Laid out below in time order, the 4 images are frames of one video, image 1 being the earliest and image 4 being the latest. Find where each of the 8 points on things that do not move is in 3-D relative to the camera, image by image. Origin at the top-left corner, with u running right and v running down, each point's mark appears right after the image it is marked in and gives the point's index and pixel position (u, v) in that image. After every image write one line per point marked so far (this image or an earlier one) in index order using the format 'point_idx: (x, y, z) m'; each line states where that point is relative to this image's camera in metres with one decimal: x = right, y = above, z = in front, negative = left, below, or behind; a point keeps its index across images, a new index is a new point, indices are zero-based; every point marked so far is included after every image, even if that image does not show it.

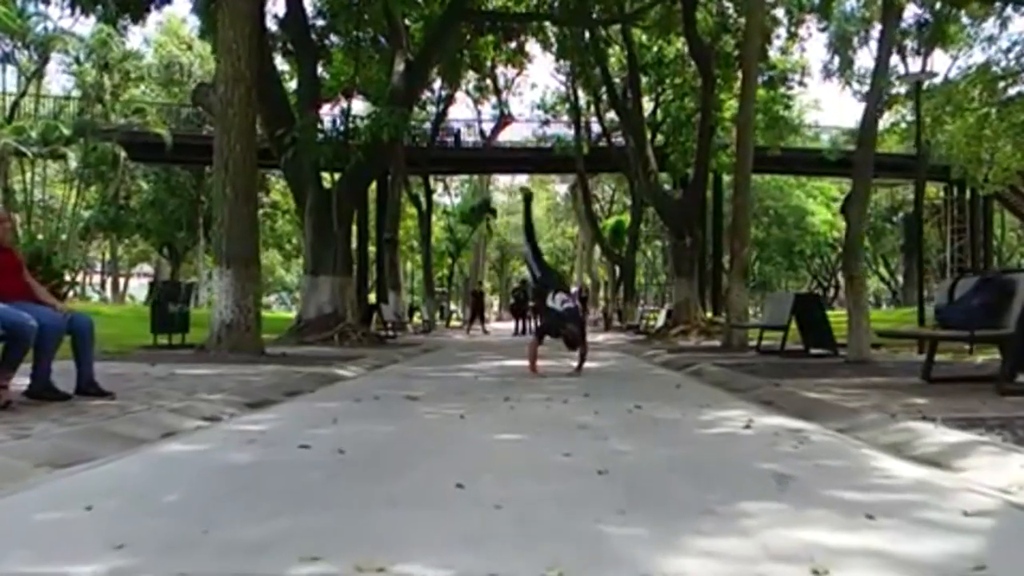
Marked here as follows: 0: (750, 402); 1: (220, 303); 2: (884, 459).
0: (+2.1, -1.0, +11.5) m
1: (-4.5, -0.2, +19.8) m
2: (+2.0, -0.9, +6.8) m
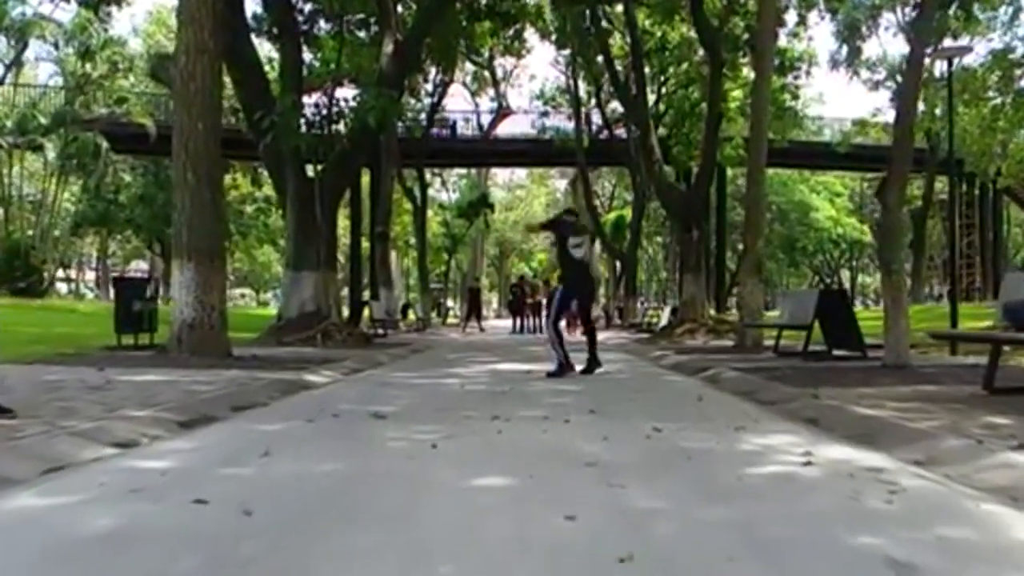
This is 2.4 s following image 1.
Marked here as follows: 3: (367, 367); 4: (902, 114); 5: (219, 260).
0: (+2.1, -1.0, +9.5) m
1: (-4.6, -0.2, +17.8) m
2: (+1.9, -0.9, +4.8) m
3: (-2.2, -1.2, +19.1) m
4: (+4.8, +2.1, +15.9) m
5: (-4.1, +0.4, +18.0) m
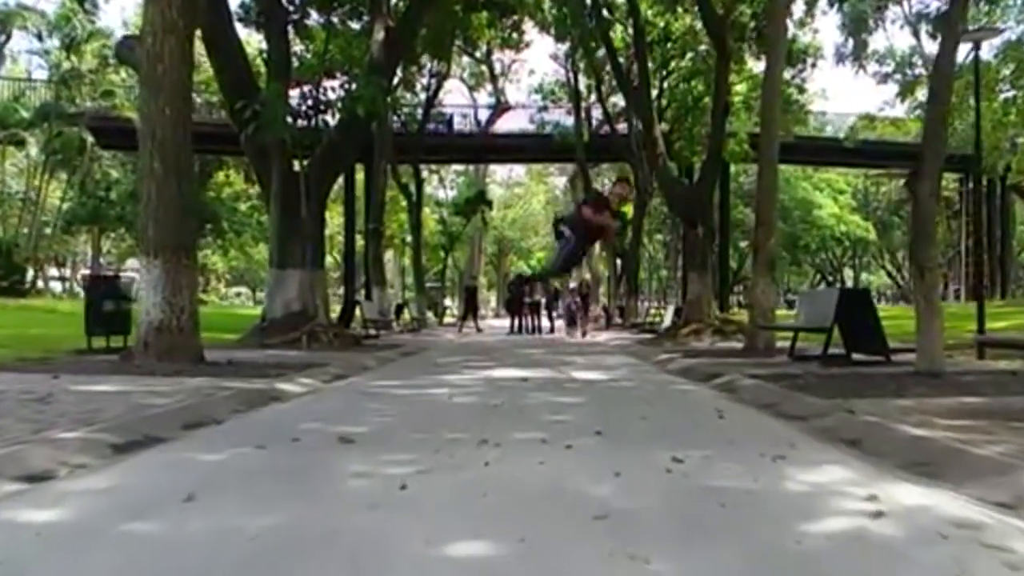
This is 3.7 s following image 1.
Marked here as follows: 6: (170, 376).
0: (+2.0, -1.0, +8.1) m
1: (-4.7, -0.2, +16.4) m
2: (+1.8, -0.9, +3.4) m
3: (-2.2, -1.2, +17.7) m
4: (+4.8, +2.1, +14.5) m
5: (-4.2, +0.4, +16.6) m
6: (-4.0, -1.0, +15.2) m
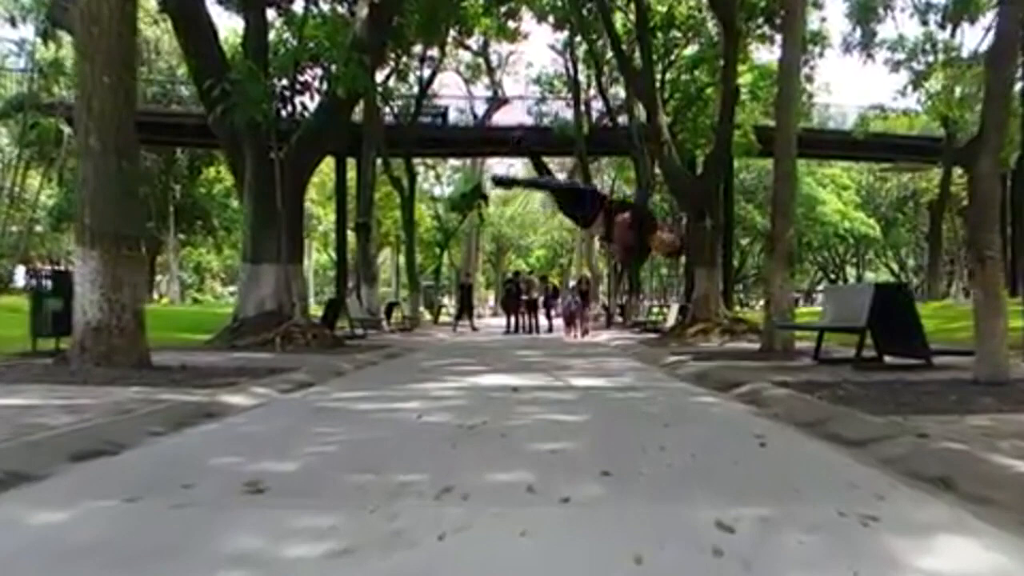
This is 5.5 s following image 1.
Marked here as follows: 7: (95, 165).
0: (+1.9, -0.9, +5.9) m
1: (-4.8, -0.1, +14.3) m
2: (+1.7, -0.8, +1.2) m
3: (-2.3, -1.1, +15.6) m
4: (+4.7, +2.2, +12.3) m
5: (-4.3, +0.5, +14.5) m
6: (-4.2, -1.0, +13.0) m
7: (-4.6, +1.4, +14.3) m
